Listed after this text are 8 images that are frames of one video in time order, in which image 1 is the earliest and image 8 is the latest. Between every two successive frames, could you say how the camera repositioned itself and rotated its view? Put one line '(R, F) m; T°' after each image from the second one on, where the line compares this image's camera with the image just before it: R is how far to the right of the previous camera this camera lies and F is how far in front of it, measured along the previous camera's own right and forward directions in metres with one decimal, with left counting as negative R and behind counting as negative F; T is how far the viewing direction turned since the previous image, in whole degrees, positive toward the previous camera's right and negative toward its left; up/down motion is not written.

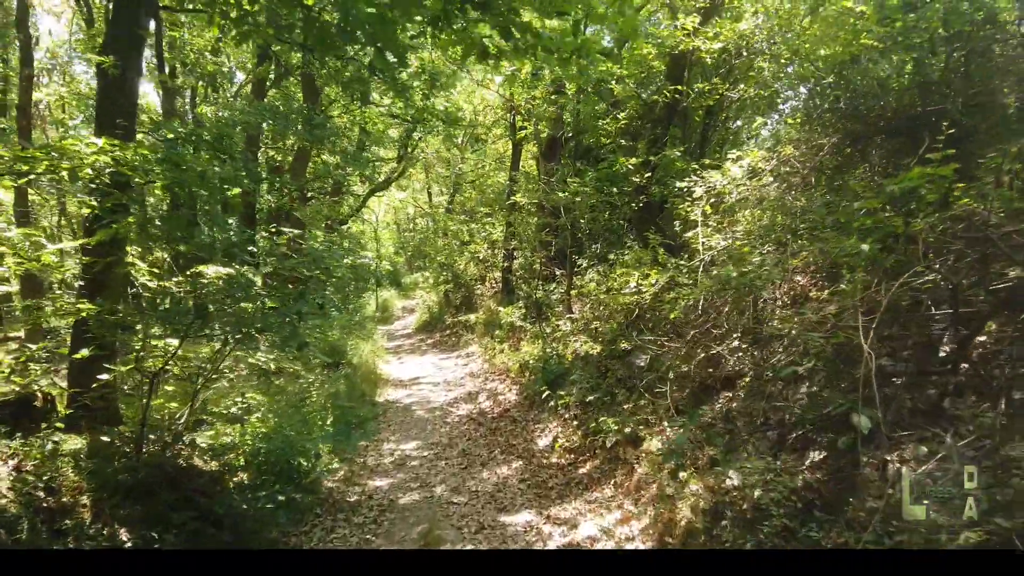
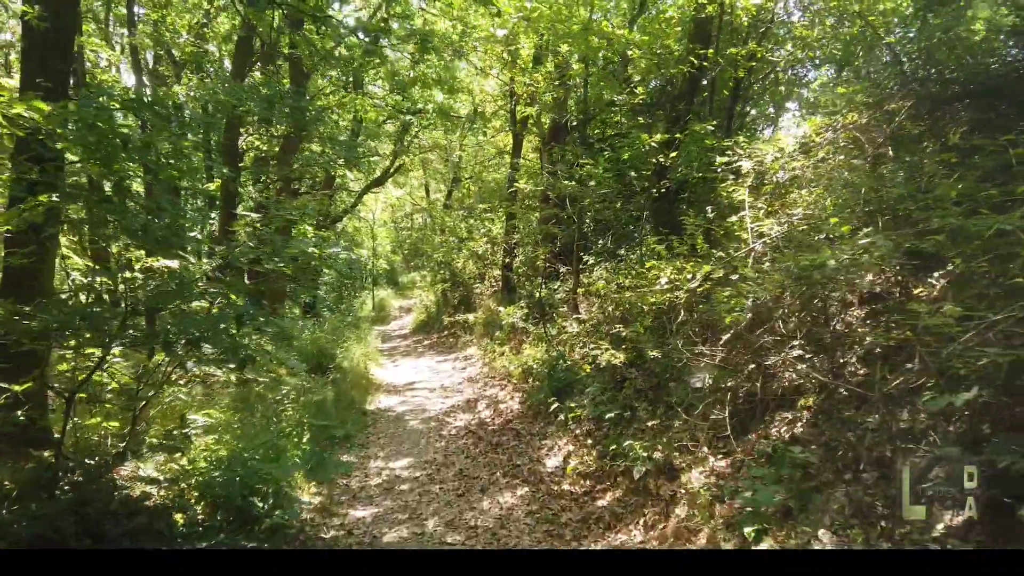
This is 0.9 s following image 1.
(0.0, +1.0) m; 0°
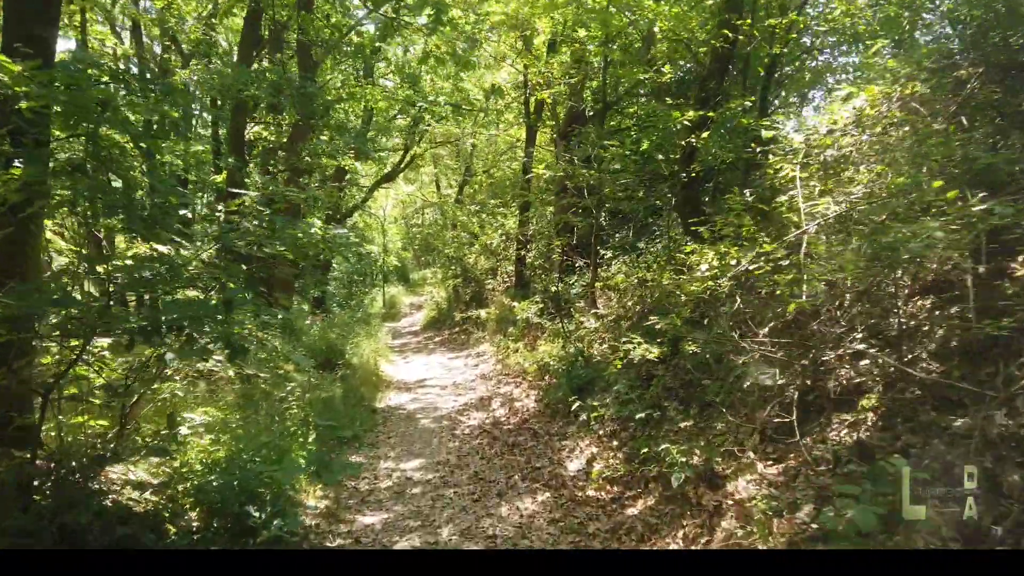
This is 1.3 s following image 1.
(-0.1, +0.4) m; -1°
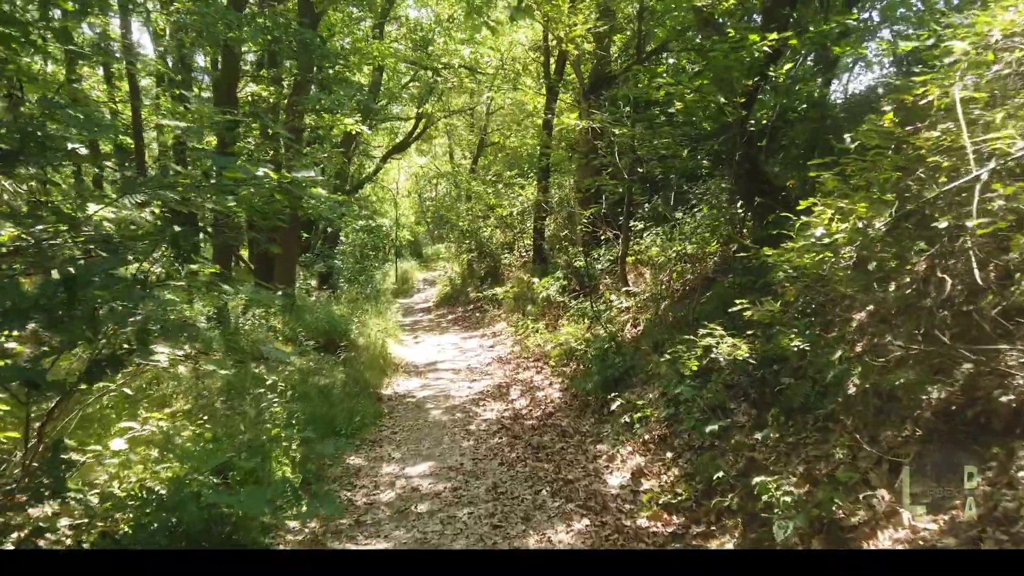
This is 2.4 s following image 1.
(-0.1, +1.2) m; -1°
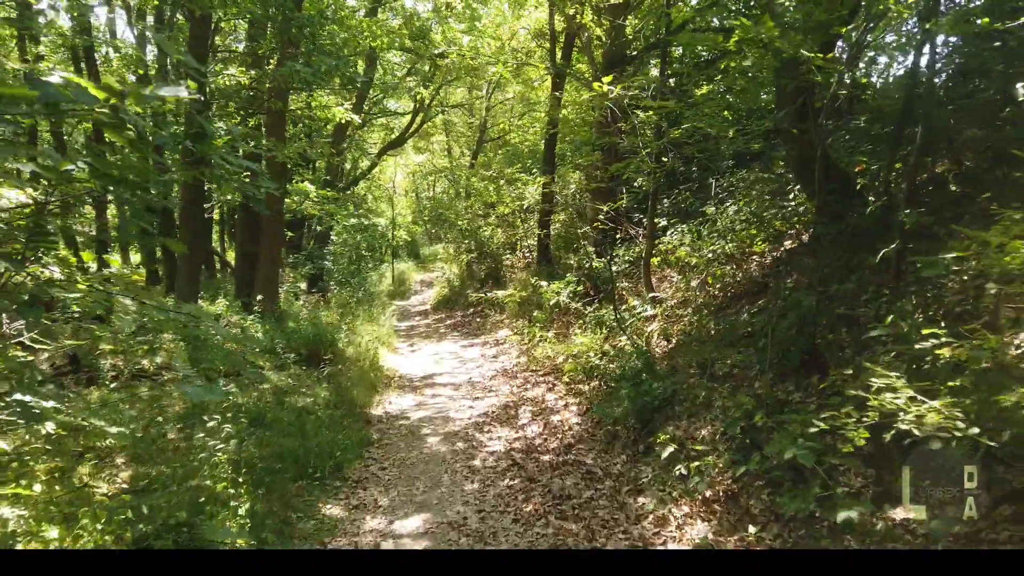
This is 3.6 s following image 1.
(-0.1, +1.3) m; 0°
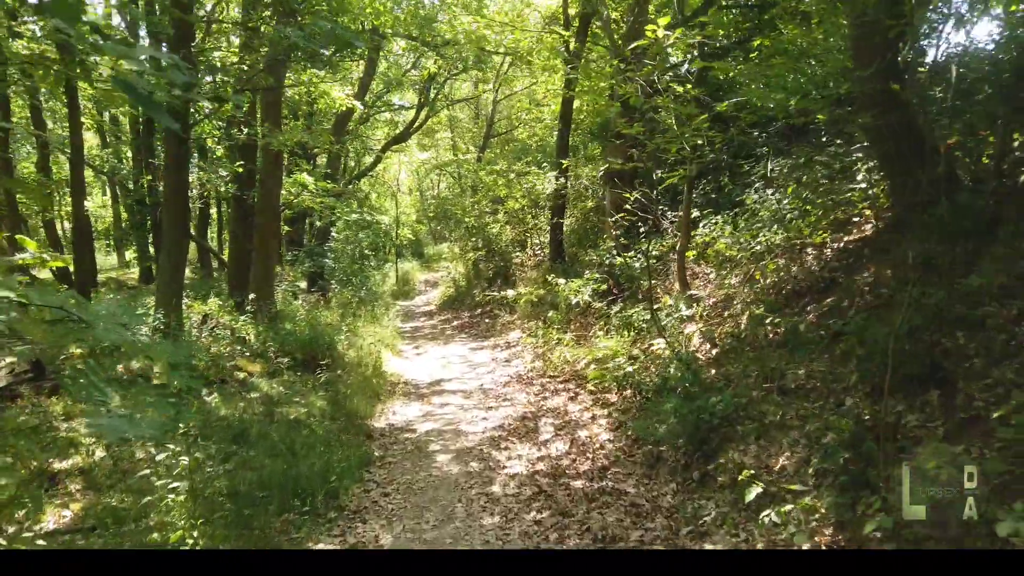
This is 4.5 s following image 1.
(-0.2, +1.0) m; 0°
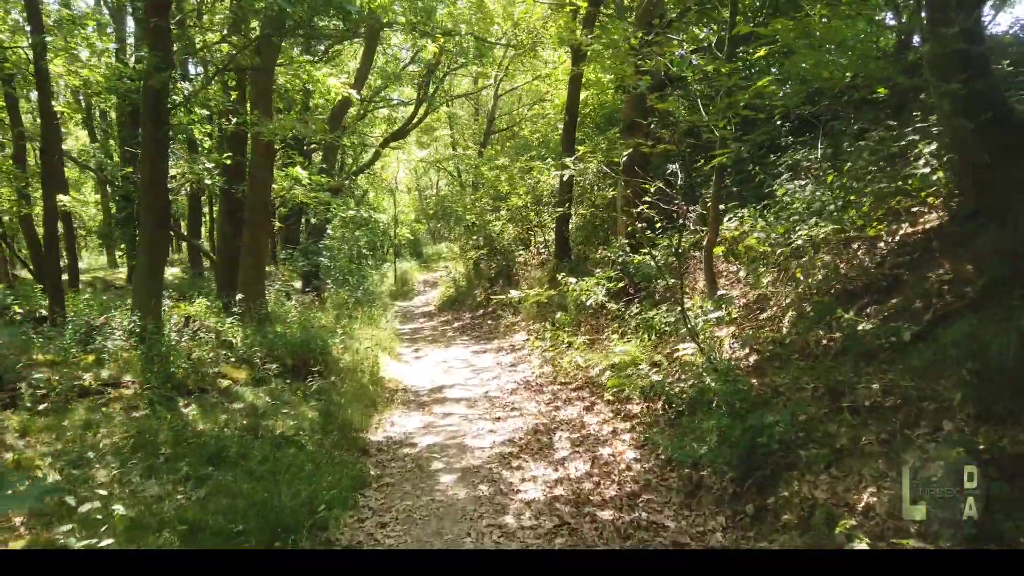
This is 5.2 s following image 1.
(-0.1, +0.7) m; 0°
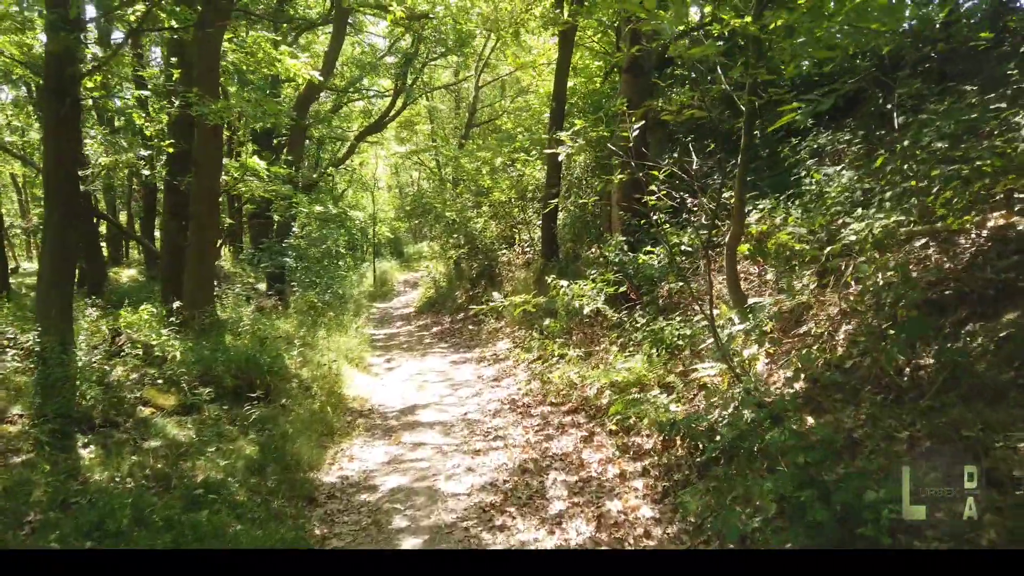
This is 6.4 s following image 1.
(0.0, +1.3) m; +1°
